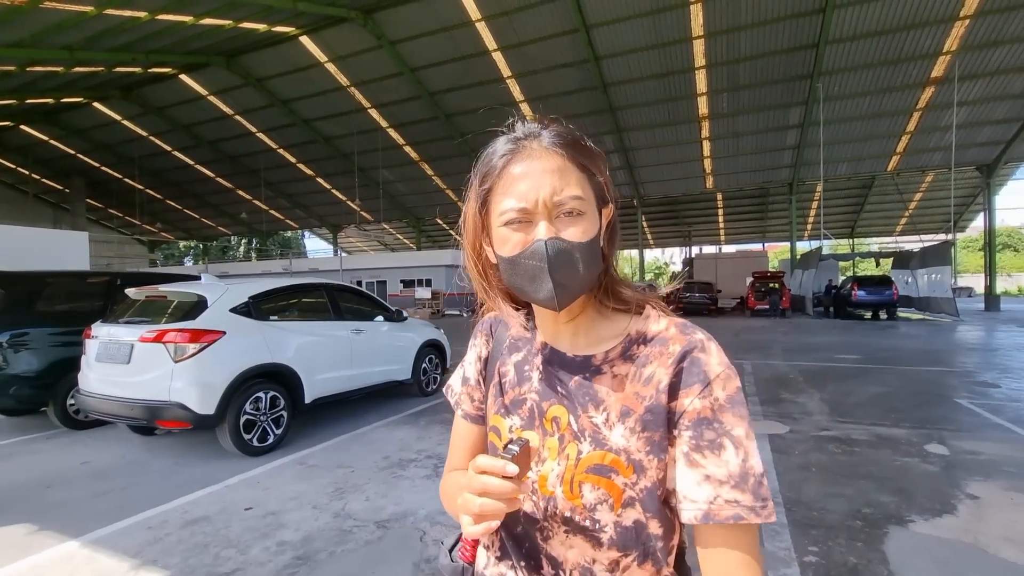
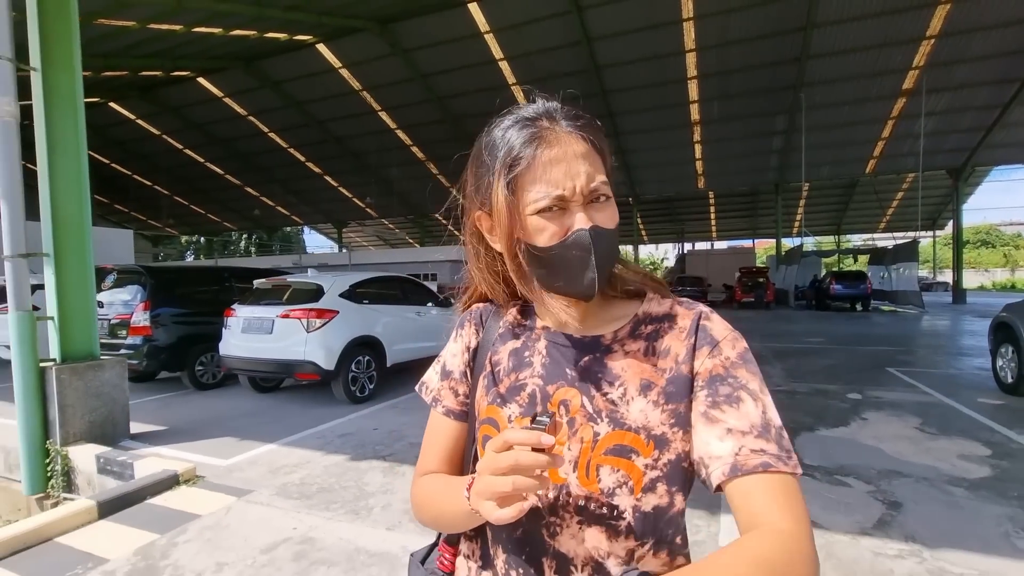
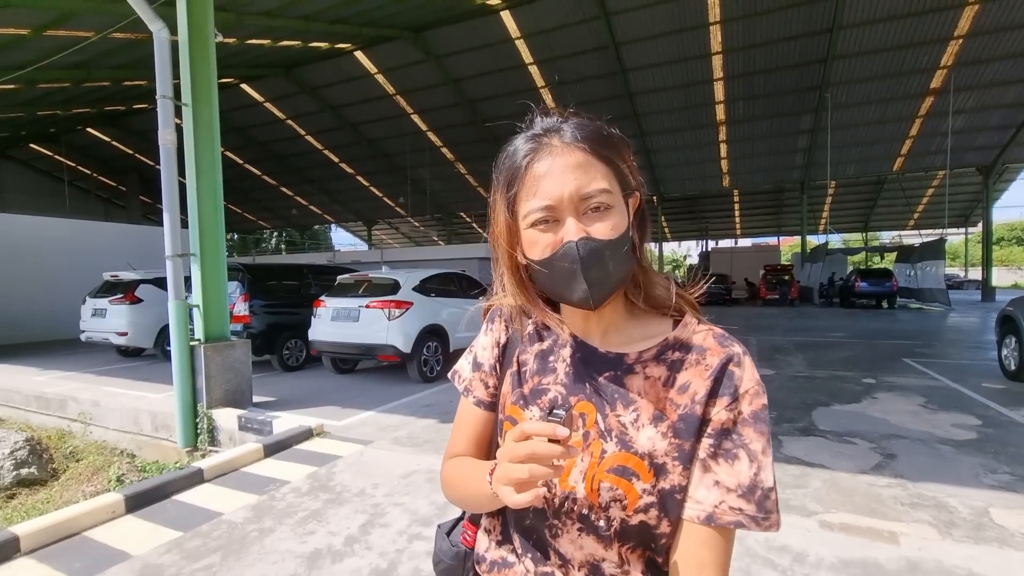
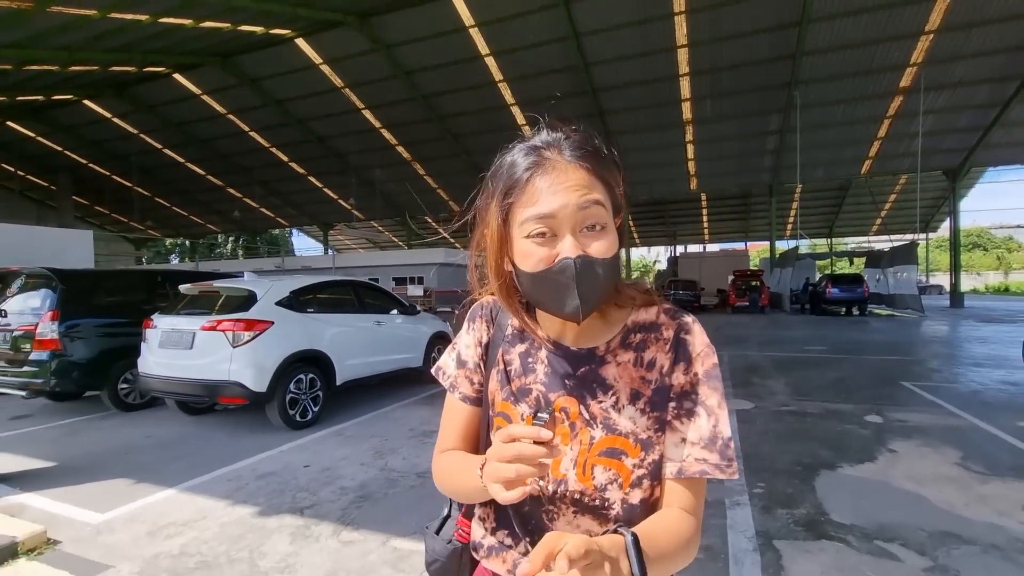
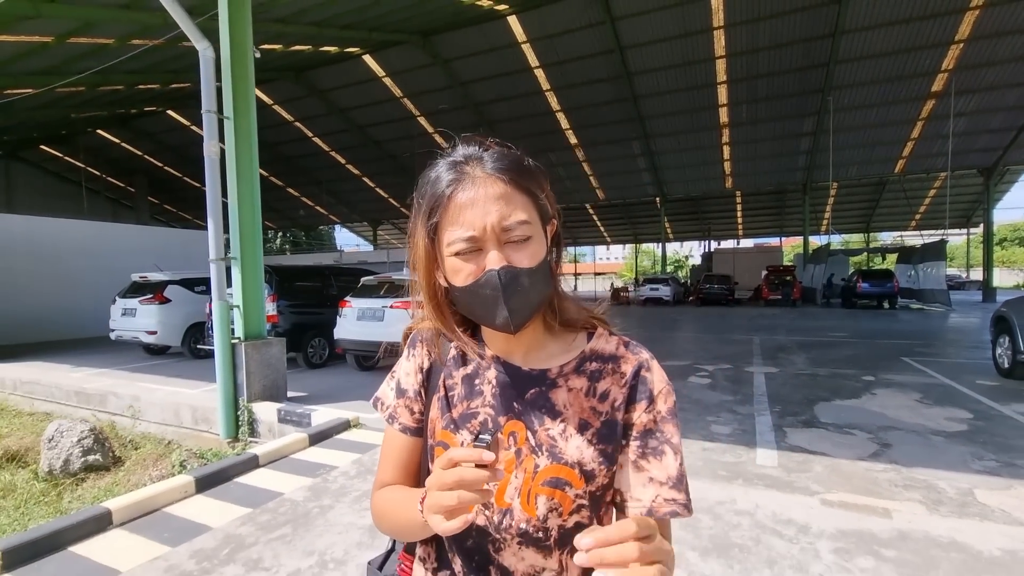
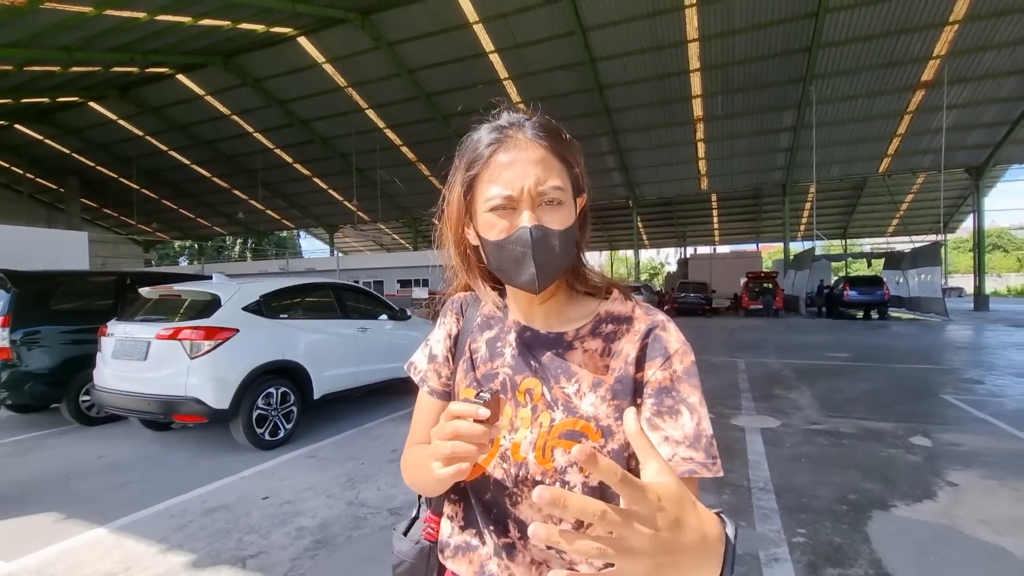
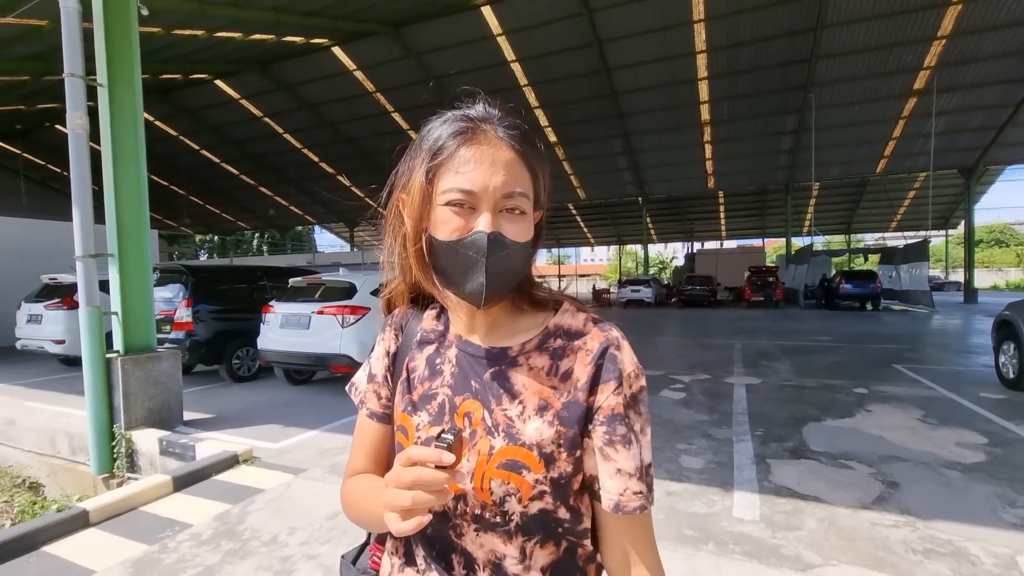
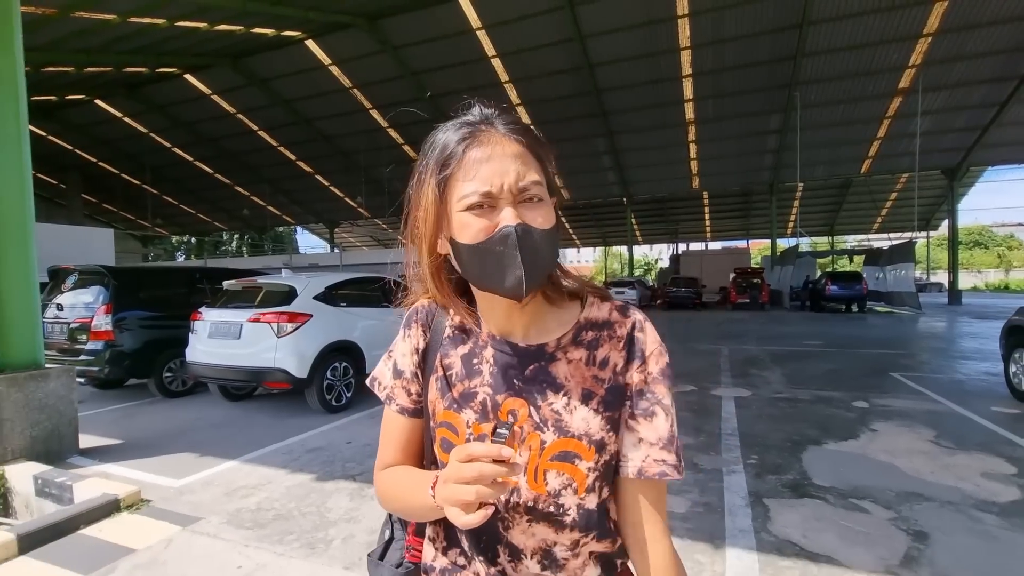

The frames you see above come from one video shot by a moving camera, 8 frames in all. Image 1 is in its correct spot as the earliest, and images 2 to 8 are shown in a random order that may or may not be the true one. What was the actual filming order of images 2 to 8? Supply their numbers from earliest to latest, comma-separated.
6, 4, 8, 2, 7, 3, 5
